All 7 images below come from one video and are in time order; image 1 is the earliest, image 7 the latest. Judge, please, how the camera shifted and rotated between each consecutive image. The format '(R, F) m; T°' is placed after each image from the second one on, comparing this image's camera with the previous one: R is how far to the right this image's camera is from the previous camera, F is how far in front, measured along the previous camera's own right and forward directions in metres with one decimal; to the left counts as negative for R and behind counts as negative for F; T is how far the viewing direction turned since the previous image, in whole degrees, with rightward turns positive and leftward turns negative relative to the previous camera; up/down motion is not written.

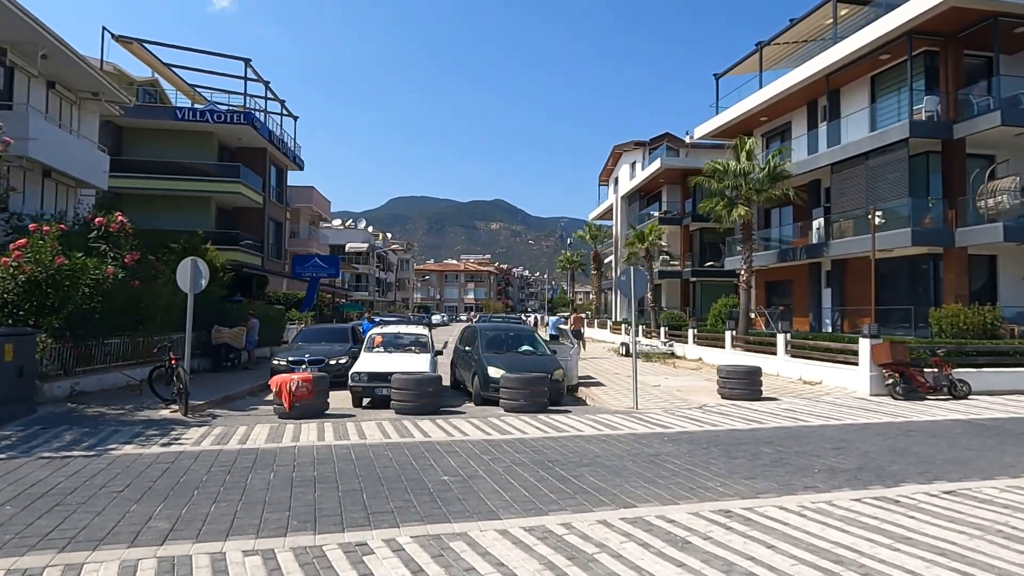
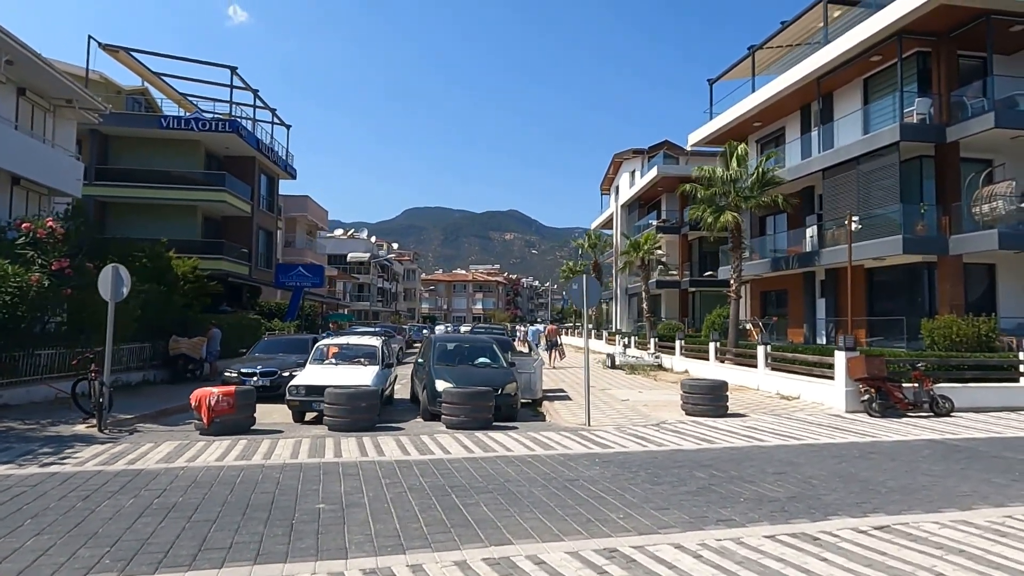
(+1.4, +0.8) m; -1°
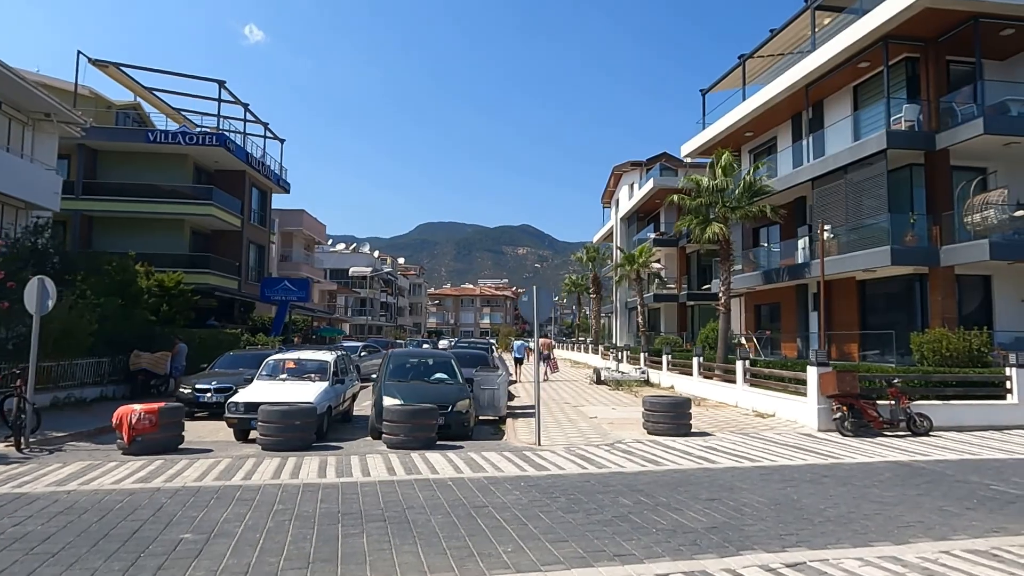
(+1.3, +0.6) m; -1°
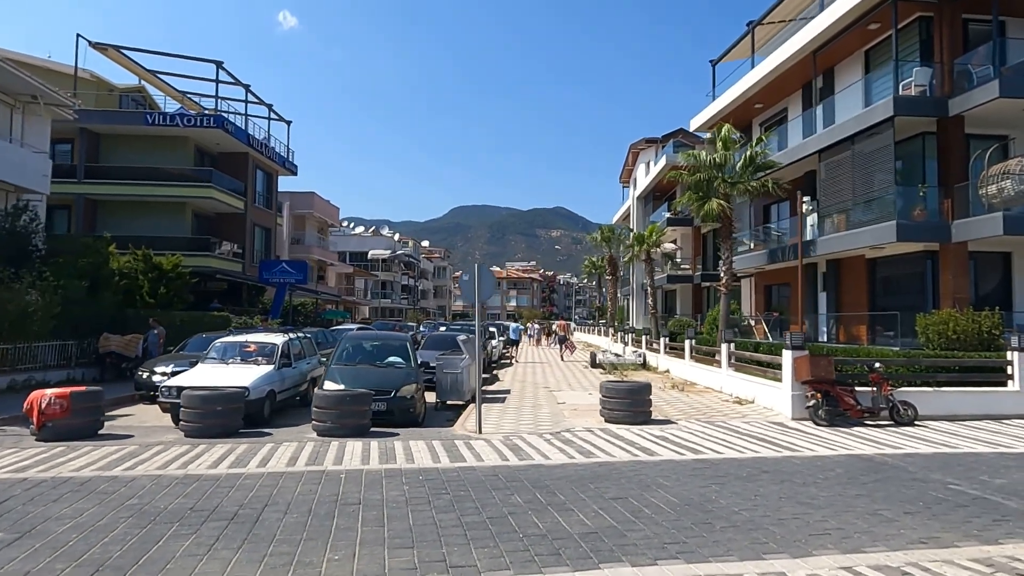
(+1.8, +0.9) m; -3°
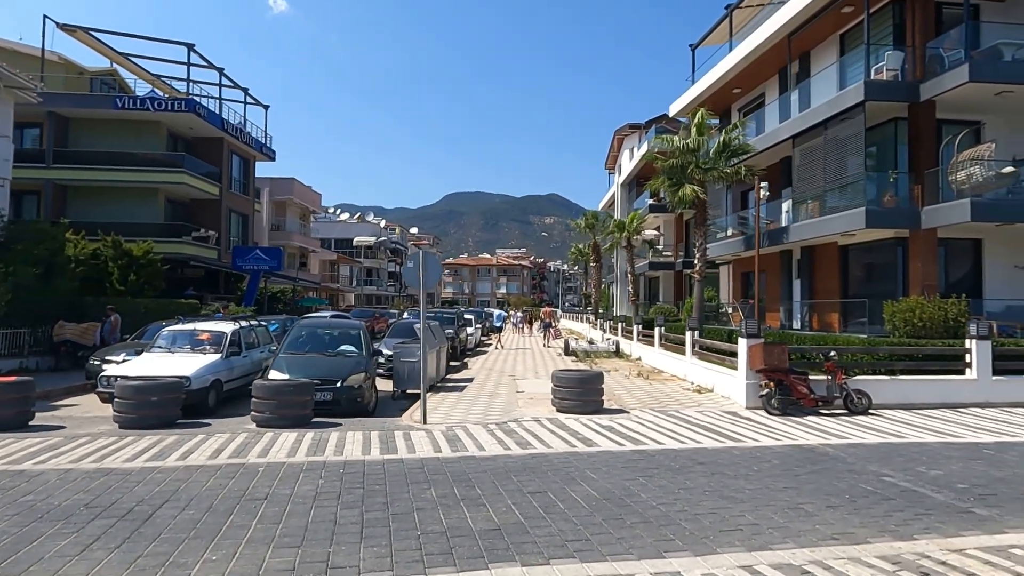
(+0.9, +0.3) m; +1°
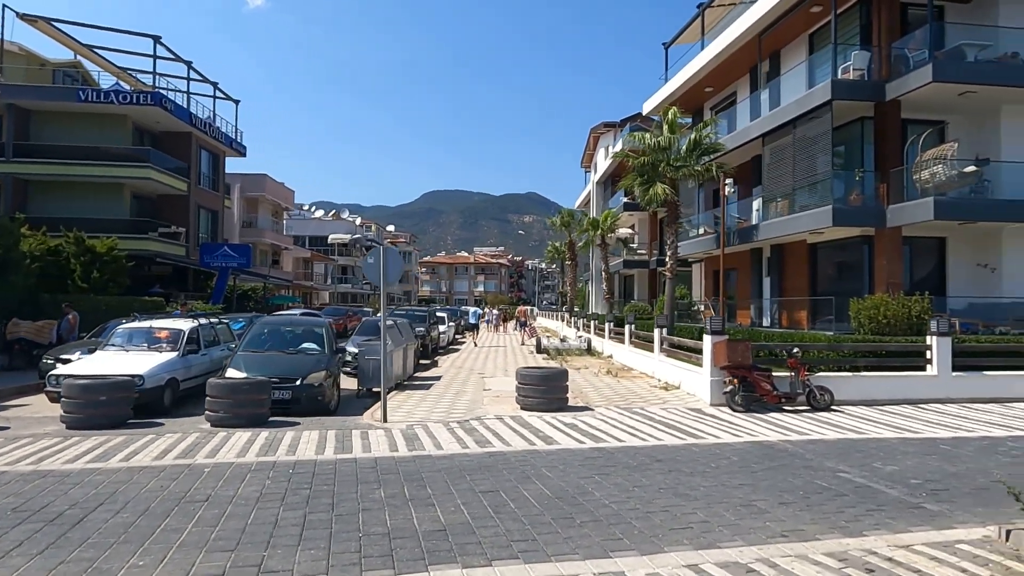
(+0.3, +0.2) m; +2°
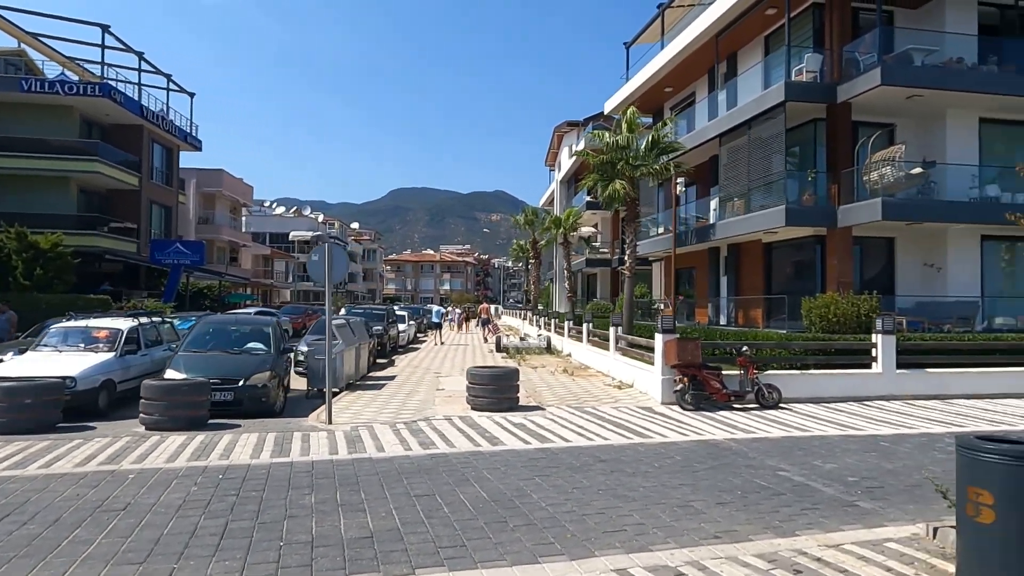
(+0.3, +0.2) m; +3°
